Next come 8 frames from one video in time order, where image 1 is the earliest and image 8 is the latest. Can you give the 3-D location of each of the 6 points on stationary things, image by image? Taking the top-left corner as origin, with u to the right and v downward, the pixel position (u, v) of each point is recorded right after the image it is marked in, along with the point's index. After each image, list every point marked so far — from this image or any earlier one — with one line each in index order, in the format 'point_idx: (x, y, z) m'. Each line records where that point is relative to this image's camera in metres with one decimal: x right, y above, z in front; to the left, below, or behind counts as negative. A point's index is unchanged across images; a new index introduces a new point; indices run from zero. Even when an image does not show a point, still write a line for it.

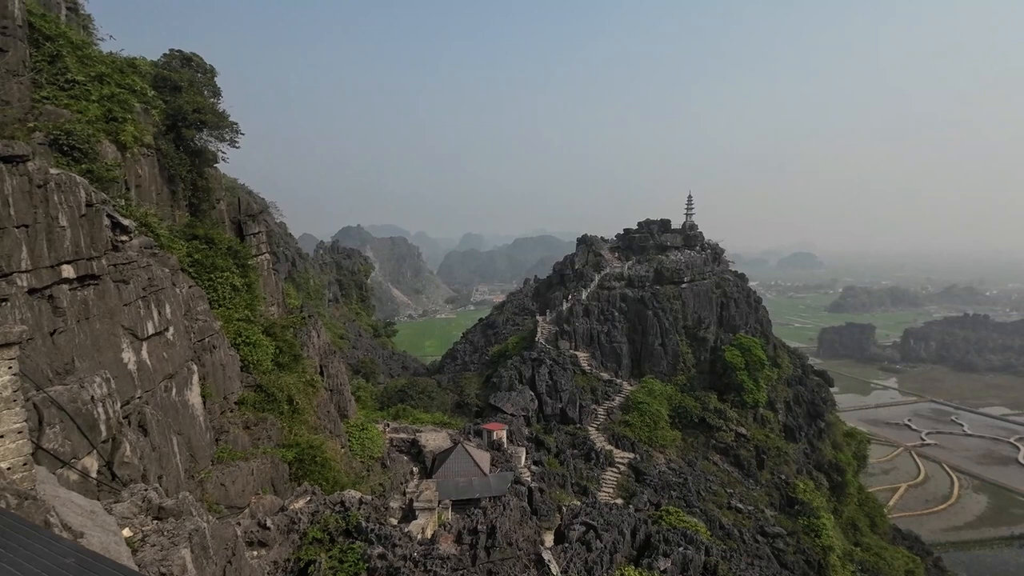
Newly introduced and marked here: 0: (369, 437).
0: (-6.8, -6.7, +18.8) m
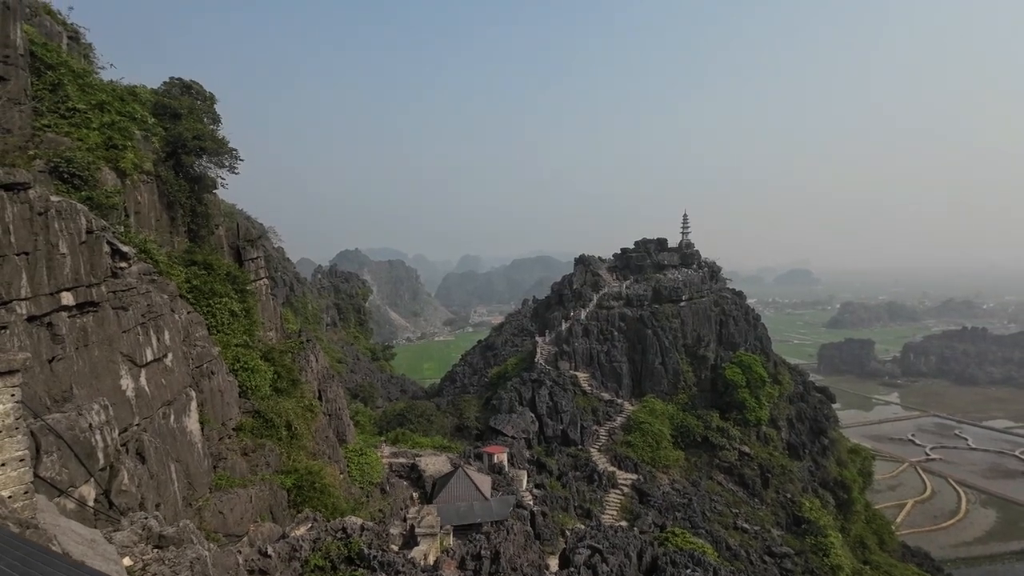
0: (-6.8, -7.6, +18.6) m
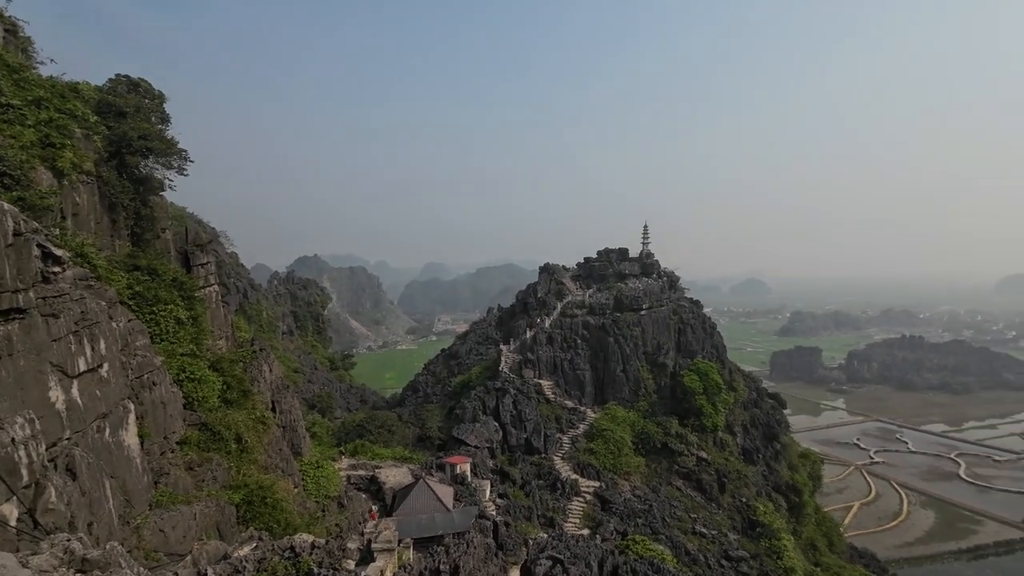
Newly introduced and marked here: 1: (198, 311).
0: (-8.2, -7.9, +18.0) m
1: (-12.6, -0.9, +17.0) m
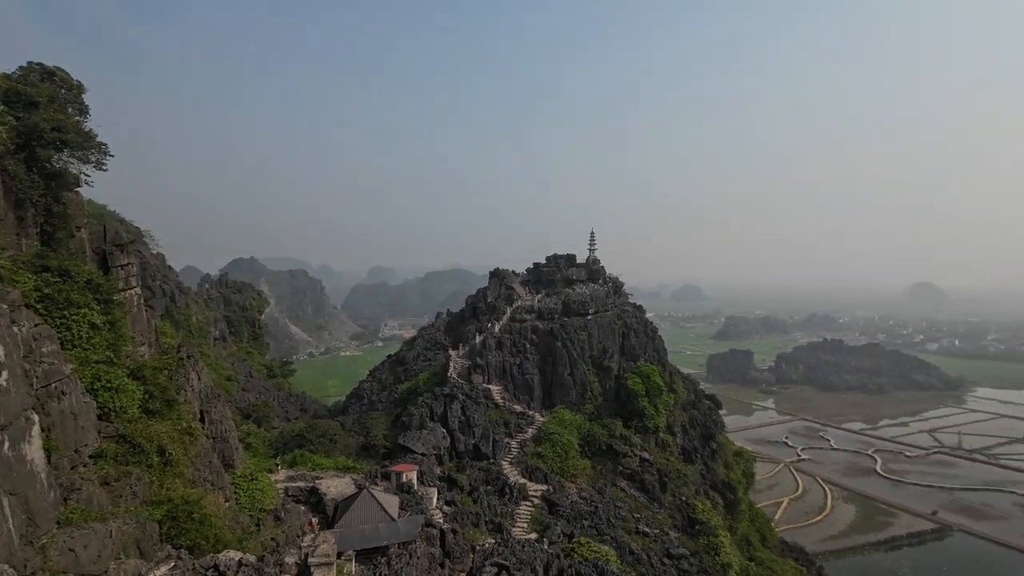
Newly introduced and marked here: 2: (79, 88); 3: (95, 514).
0: (-10.1, -8.1, +17.2) m
1: (-14.4, -1.0, +15.9) m
2: (-19.3, +9.2, +19.6) m
3: (-10.9, -6.1, +11.2) m
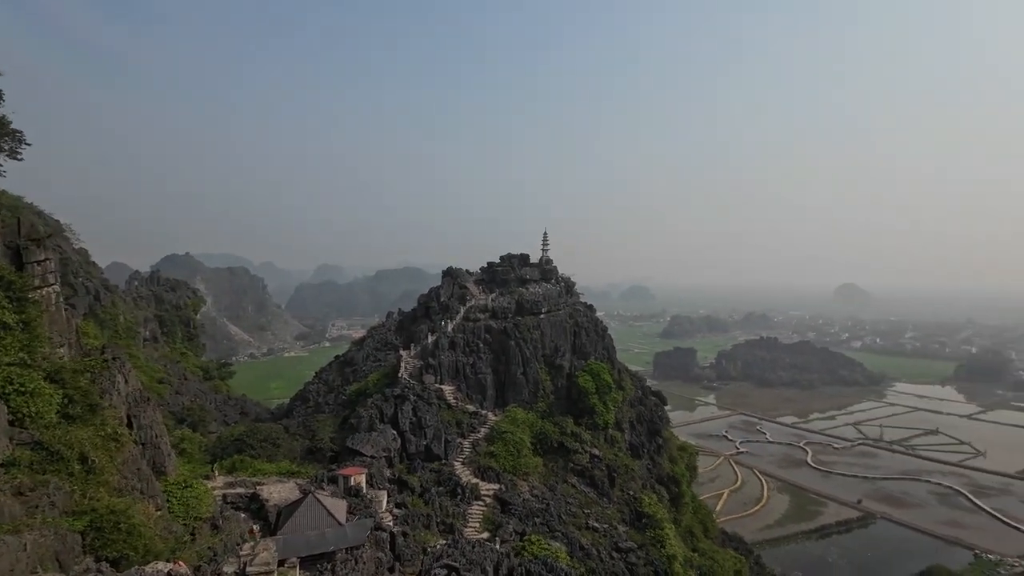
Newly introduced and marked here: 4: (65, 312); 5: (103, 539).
0: (-11.8, -8.0, +16.4) m
1: (-16.0, -0.9, +14.8) m
2: (-21.0, +9.4, +18.1) m
3: (-12.2, -6.0, +10.4) m
4: (-18.7, -1.1, +18.9) m
5: (-11.2, -7.1, +11.8) m
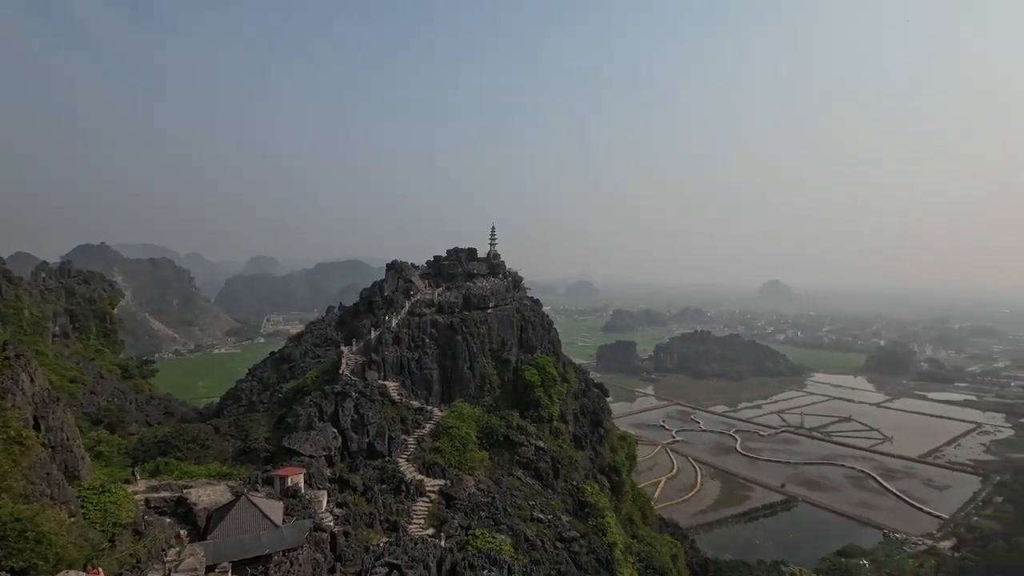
0: (-13.6, -7.8, +15.4) m
1: (-17.6, -0.7, +13.4) m
2: (-22.9, +9.7, +16.3) m
3: (-13.5, -5.8, +9.4) m
4: (-20.7, -0.8, +17.3) m
5: (-12.7, -6.9, +10.9) m
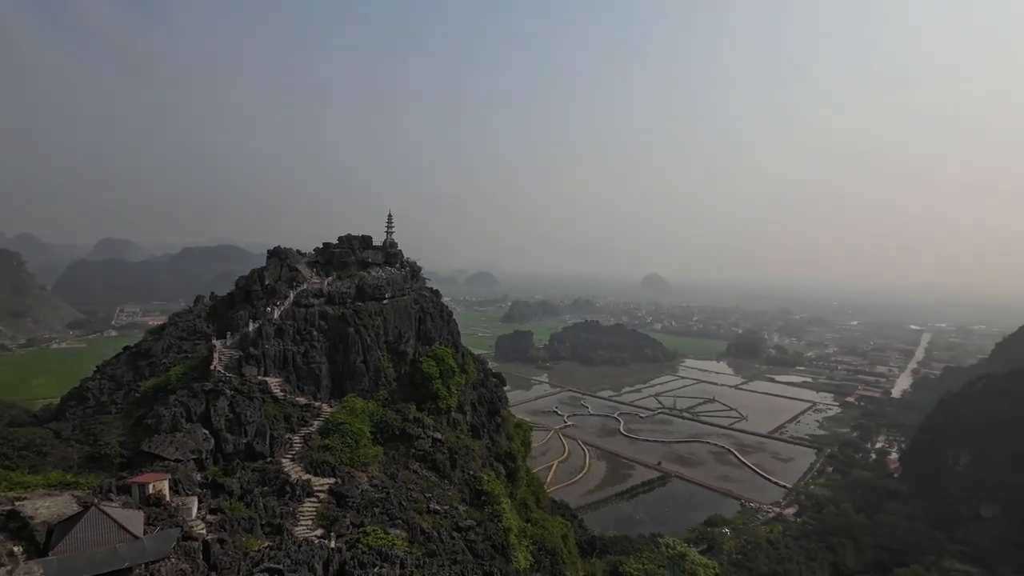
0: (-16.8, -7.3, +13.4) m
1: (-20.4, -0.3, +10.7) m
2: (-26.0, +10.2, +12.6) m
3: (-15.9, -5.5, +7.4) m
4: (-24.0, -0.2, +14.1) m
5: (-15.3, -6.6, +9.1) m
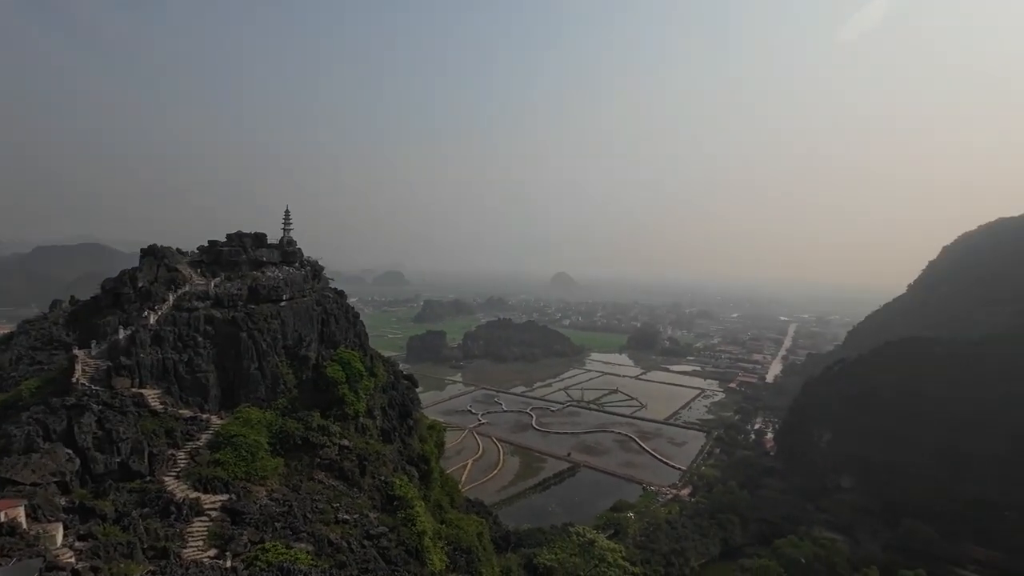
0: (-19.2, -7.5, +11.0) m
1: (-22.5, -0.5, +7.8) m
2: (-28.4, +9.9, +8.9) m
3: (-17.5, -5.7, +5.2) m
4: (-26.5, -0.5, +10.8) m
5: (-17.1, -6.8, +6.9) m
